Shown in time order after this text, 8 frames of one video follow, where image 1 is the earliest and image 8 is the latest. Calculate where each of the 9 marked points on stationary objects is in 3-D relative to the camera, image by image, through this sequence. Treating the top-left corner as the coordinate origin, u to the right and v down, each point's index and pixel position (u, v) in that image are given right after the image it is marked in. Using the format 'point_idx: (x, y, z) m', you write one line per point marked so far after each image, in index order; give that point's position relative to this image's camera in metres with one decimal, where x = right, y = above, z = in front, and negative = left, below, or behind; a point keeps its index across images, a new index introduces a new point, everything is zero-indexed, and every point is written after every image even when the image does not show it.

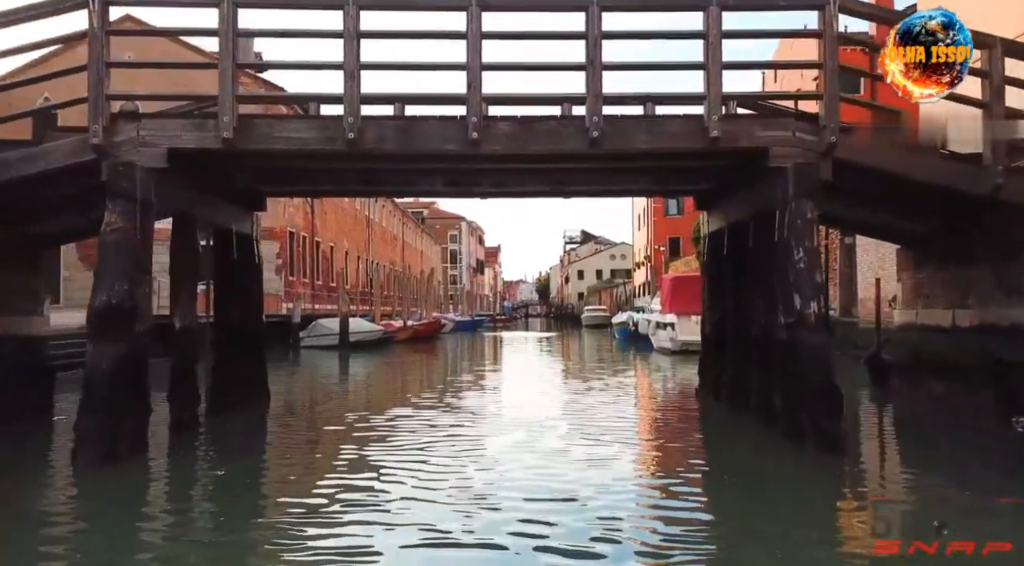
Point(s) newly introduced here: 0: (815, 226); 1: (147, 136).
0: (+2.6, +0.5, +6.6) m
1: (-3.1, +1.2, +6.5) m
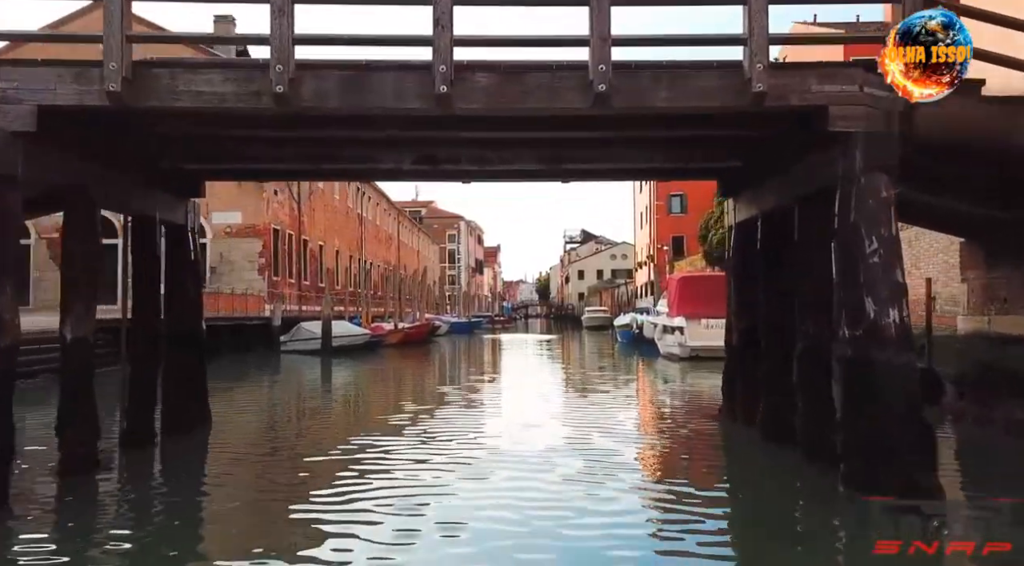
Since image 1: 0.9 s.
0: (+2.5, +0.5, +5.0) m
1: (-3.2, +1.2, +4.9) m
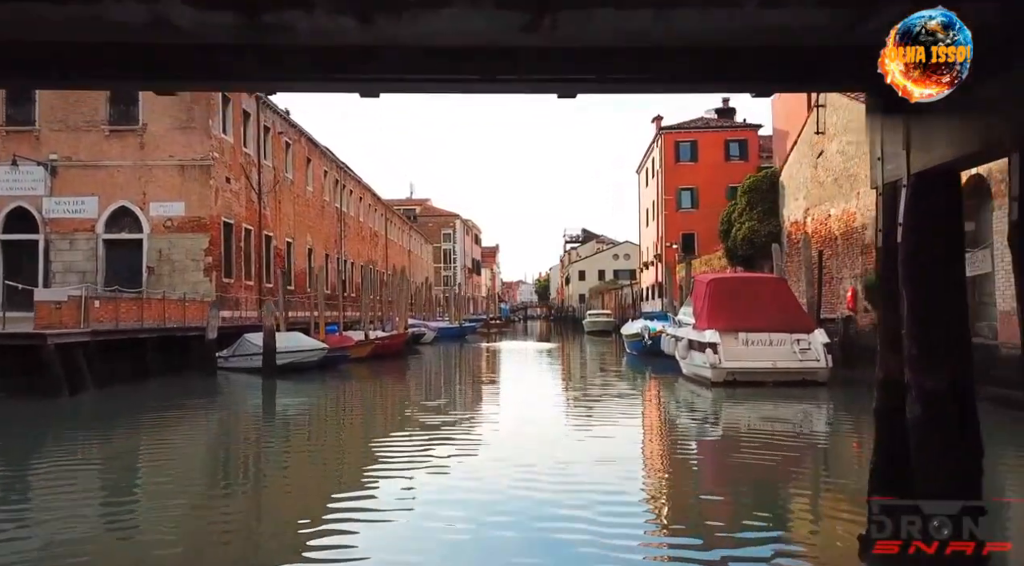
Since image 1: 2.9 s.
0: (+2.2, +0.4, +1.0) m
1: (-3.5, +1.2, +0.9) m
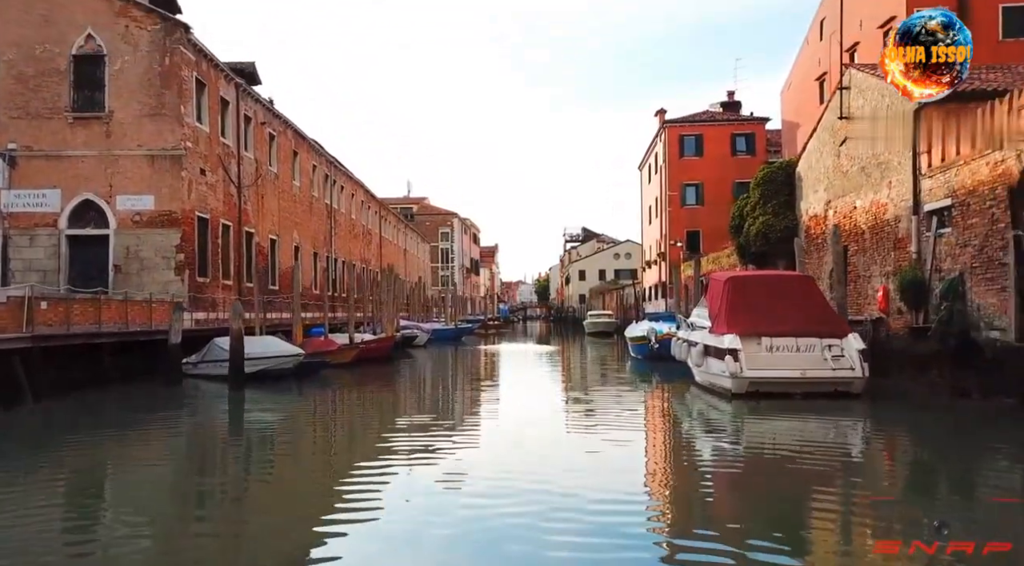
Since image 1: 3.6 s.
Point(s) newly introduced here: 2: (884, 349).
0: (+2.1, +0.5, -0.7) m
1: (-3.6, +1.2, -0.8) m
2: (+7.4, -1.3, +15.3) m
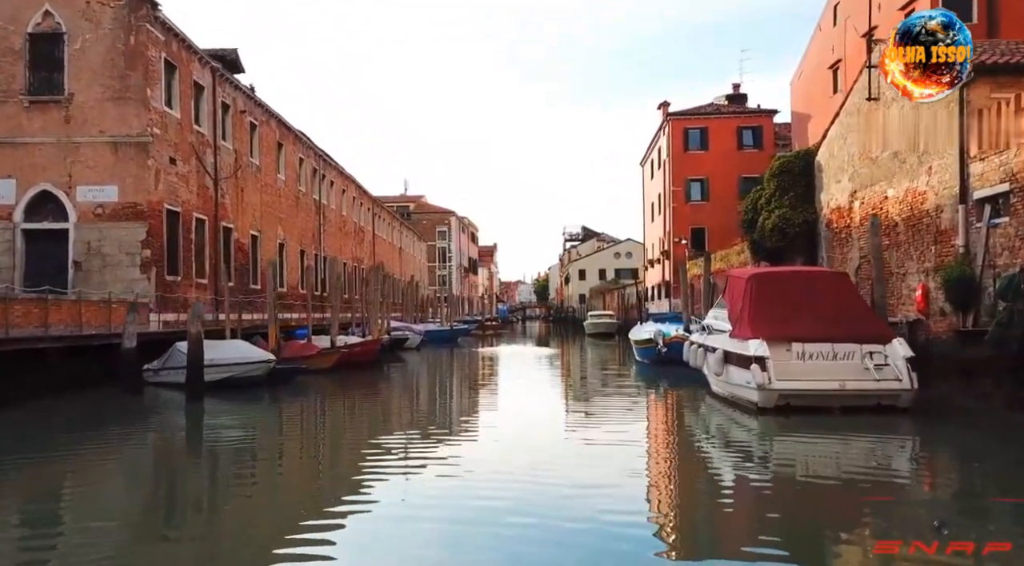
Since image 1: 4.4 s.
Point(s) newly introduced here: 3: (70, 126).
0: (+2.0, +0.5, -2.4) m
1: (-3.7, +1.2, -2.5) m
2: (+7.2, -1.3, +13.5) m
3: (-11.1, +4.0, +19.5) m
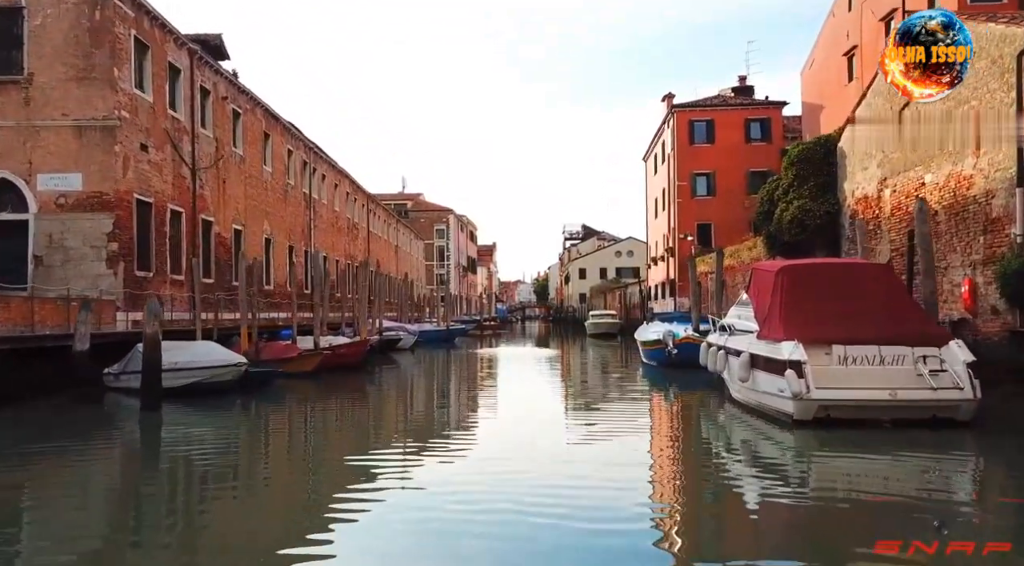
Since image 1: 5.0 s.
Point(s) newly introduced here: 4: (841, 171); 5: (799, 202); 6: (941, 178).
0: (+2.0, +0.6, -3.9) m
1: (-3.7, +1.3, -4.0) m
2: (+7.2, -1.2, +12.0) m
3: (-11.2, +4.1, +17.9) m
4: (+8.0, +2.7, +18.7) m
5: (+7.1, +2.0, +19.4) m
6: (+7.7, +1.9, +13.8) m
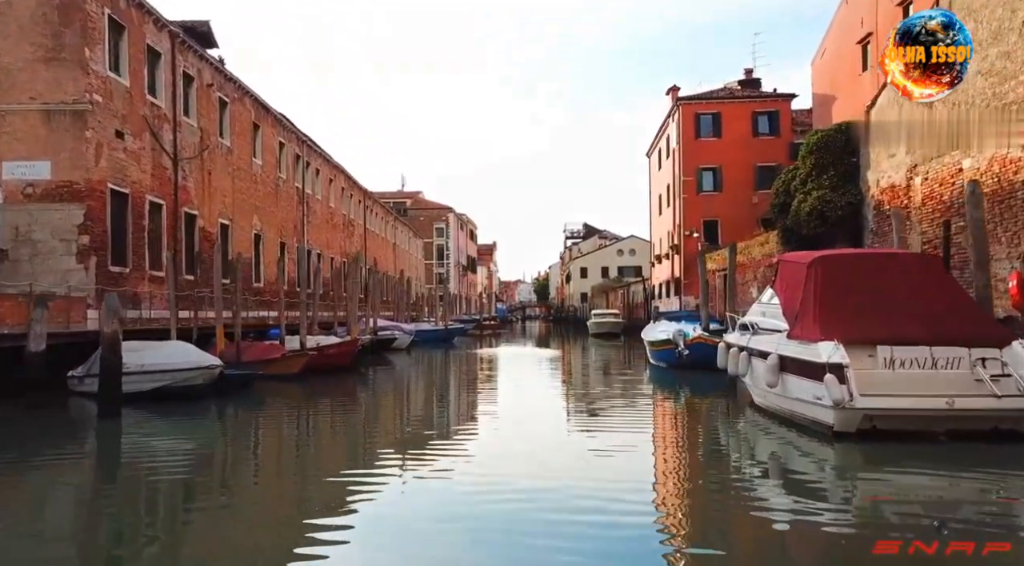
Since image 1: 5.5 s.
0: (+1.9, +0.7, -5.1) m
1: (-3.7, +1.4, -5.2) m
2: (+7.2, -1.1, +10.8) m
3: (-11.2, +4.2, +16.7) m
4: (+8.0, +2.8, +17.5) m
5: (+7.1, +2.1, +18.2) m
6: (+7.6, +2.0, +12.5) m
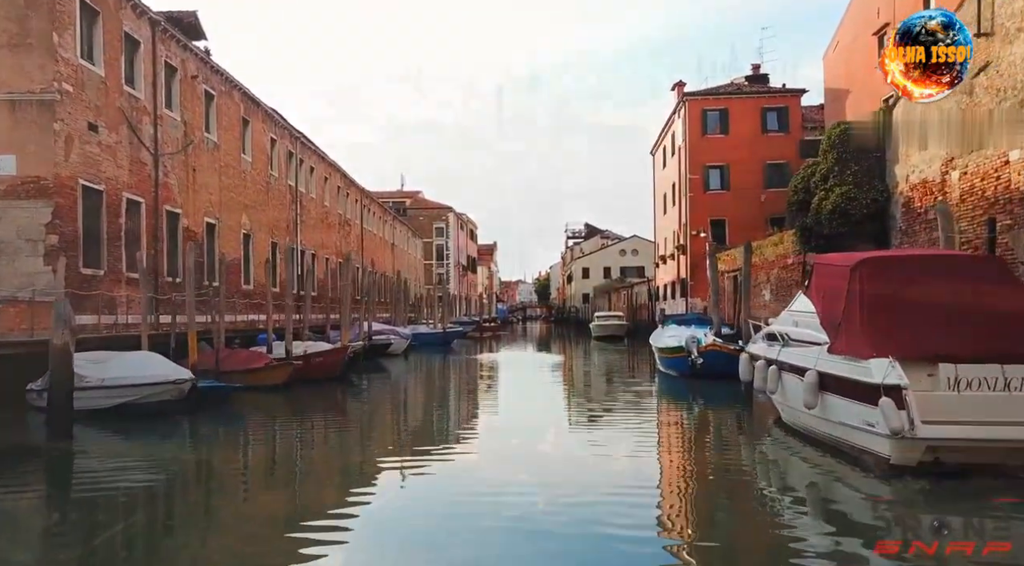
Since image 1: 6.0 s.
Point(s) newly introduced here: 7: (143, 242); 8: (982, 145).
0: (+1.9, +0.6, -6.3) m
1: (-3.7, +1.4, -6.4) m
2: (+7.2, -1.2, +9.6) m
3: (-11.2, +4.1, +15.5) m
4: (+8.0, +2.7, +16.3) m
5: (+7.2, +2.0, +17.0) m
6: (+7.7, +1.9, +11.3) m
7: (-9.2, +1.0, +19.2) m
8: (+7.8, +2.3, +12.8) m
